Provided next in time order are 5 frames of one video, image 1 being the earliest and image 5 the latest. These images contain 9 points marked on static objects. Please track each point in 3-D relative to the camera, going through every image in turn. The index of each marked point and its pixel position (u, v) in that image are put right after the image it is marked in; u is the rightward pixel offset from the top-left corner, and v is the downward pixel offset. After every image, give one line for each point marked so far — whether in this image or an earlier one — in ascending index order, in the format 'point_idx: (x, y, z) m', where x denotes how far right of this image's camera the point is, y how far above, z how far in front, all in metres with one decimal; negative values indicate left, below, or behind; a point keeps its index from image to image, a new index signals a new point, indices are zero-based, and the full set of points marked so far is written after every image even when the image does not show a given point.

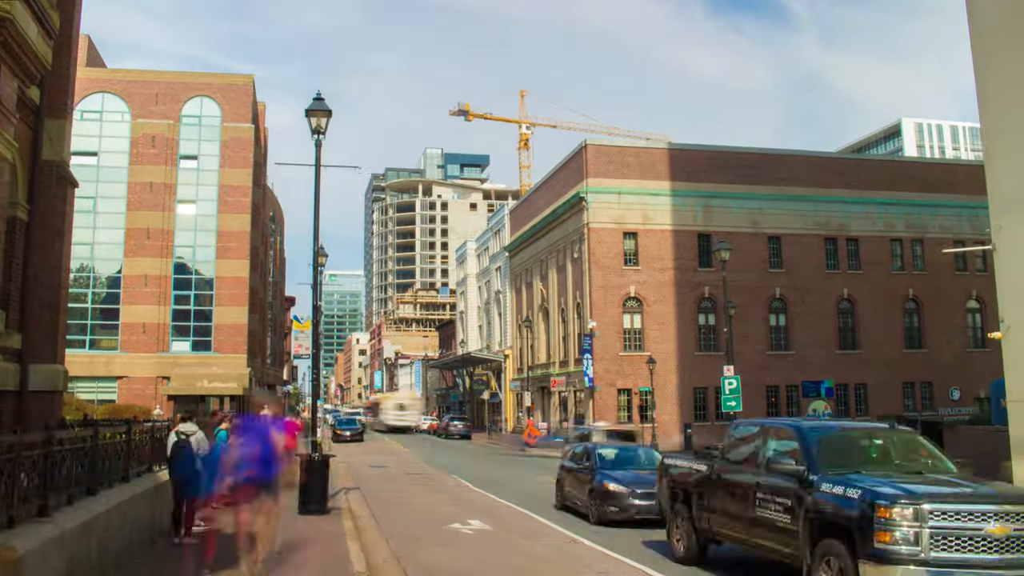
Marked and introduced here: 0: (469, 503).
0: (-0.9, -4.8, +19.2) m
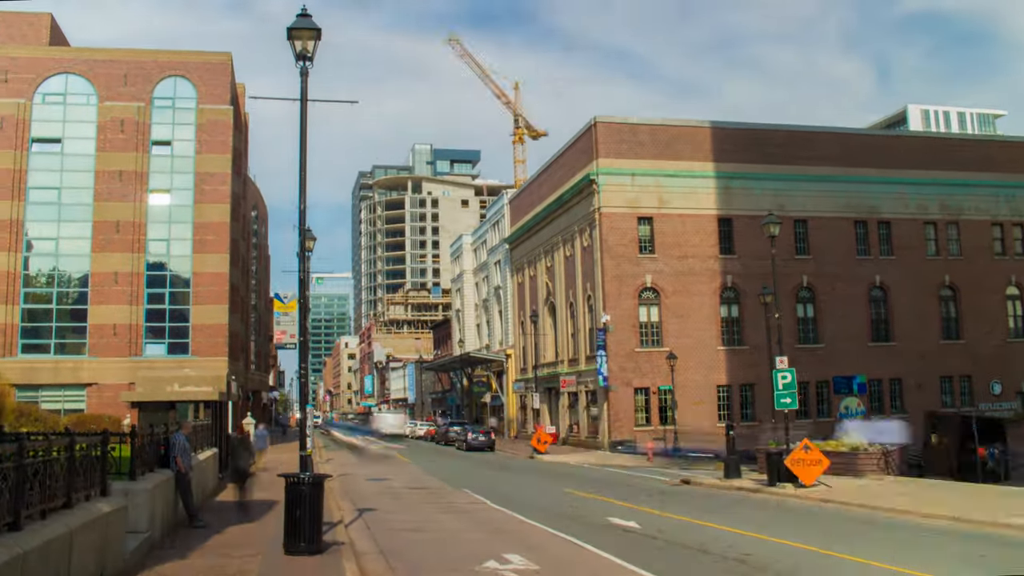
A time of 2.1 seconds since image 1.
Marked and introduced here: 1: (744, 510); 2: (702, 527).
0: (-0.2, -4.3, +15.3) m
1: (+5.2, -5.0, +19.2) m
2: (+3.5, -4.4, +15.8) m
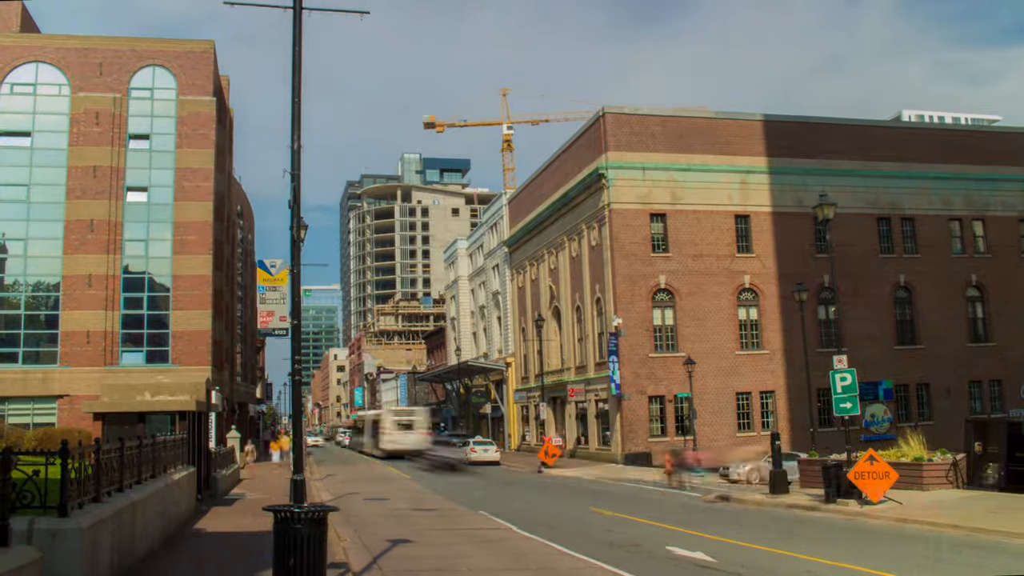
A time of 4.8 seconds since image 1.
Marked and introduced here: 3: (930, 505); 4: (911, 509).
0: (+0.4, -4.0, +12.4) m
1: (+5.8, -4.8, +16.4) m
2: (+4.1, -4.1, +13.0) m
3: (+9.1, -4.8, +18.7) m
4: (+8.6, -4.7, +18.3) m
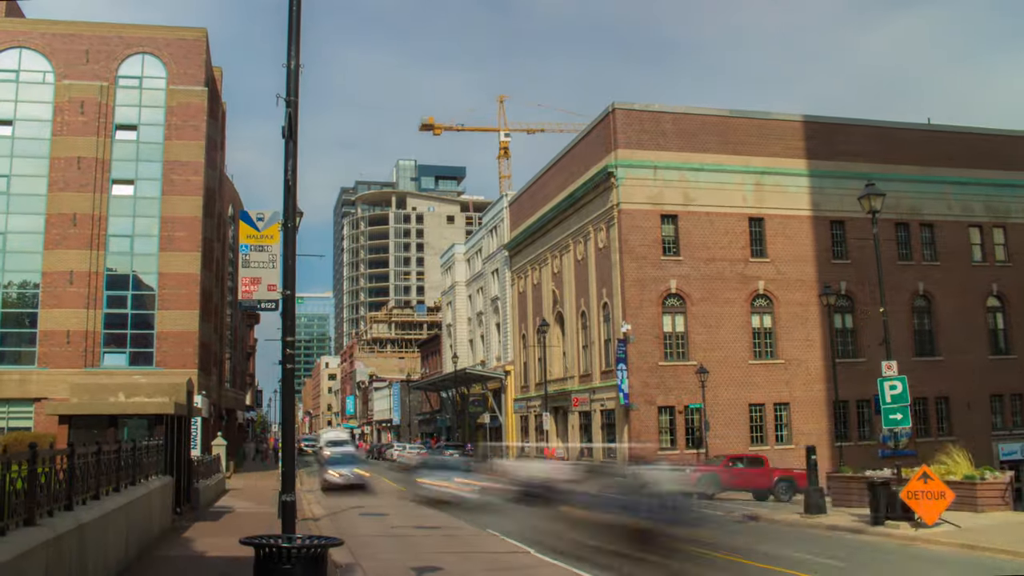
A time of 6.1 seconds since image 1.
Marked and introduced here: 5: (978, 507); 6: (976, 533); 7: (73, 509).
0: (+0.8, -3.8, +10.5) m
1: (+6.1, -4.7, +14.6) m
2: (+4.5, -4.0, +11.1) m
3: (+9.4, -4.8, +16.8) m
4: (+8.8, -4.7, +16.4) m
5: (+10.2, -4.8, +18.7) m
6: (+9.0, -4.8, +16.7) m
7: (-5.0, -2.5, +9.9) m
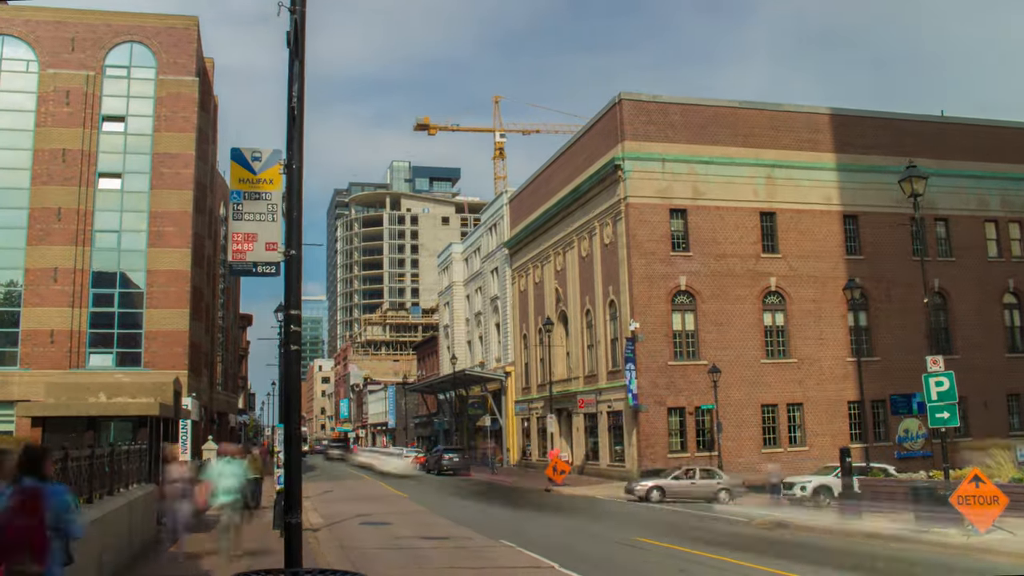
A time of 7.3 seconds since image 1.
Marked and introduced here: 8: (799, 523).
0: (+1.1, -3.6, +9.1) m
1: (+6.4, -4.4, +13.2) m
2: (+4.8, -3.7, +9.7) m
3: (+9.7, -4.5, +15.5) m
4: (+9.2, -4.5, +15.1) m
5: (+10.5, -4.6, +17.4) m
6: (+9.3, -4.5, +15.3) m
7: (-4.7, -2.3, +8.4) m
8: (+6.5, -5.3, +19.2) m
